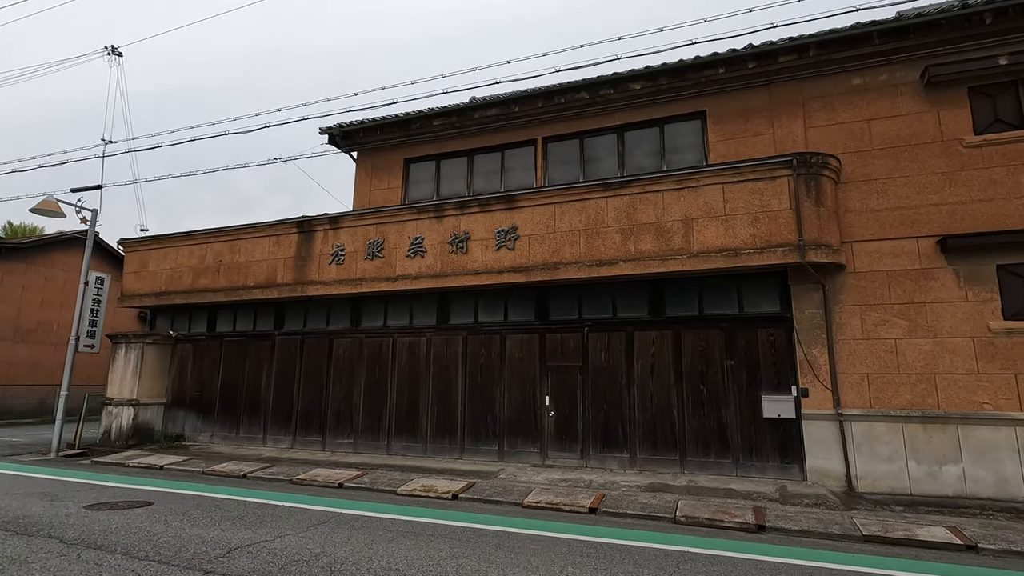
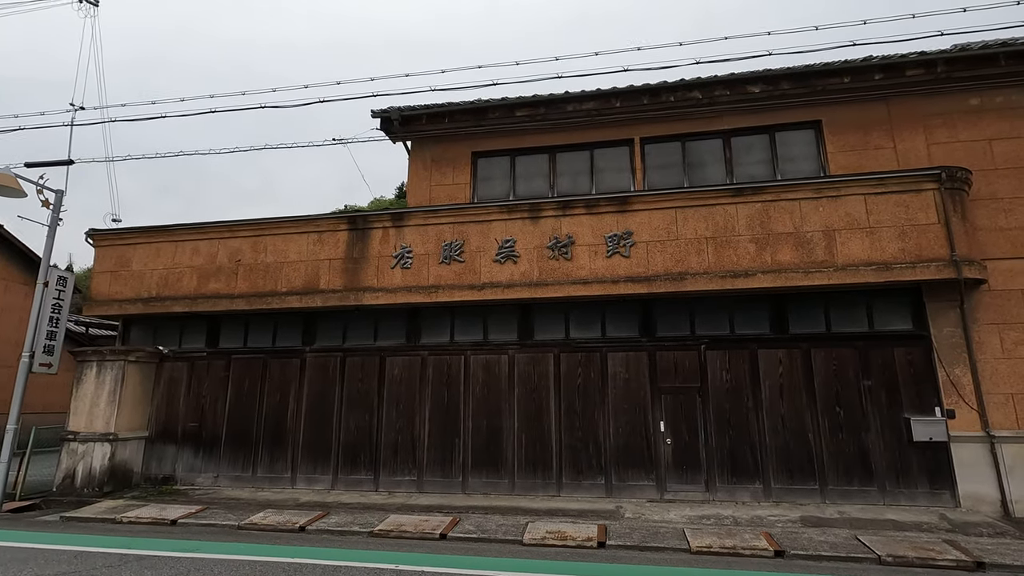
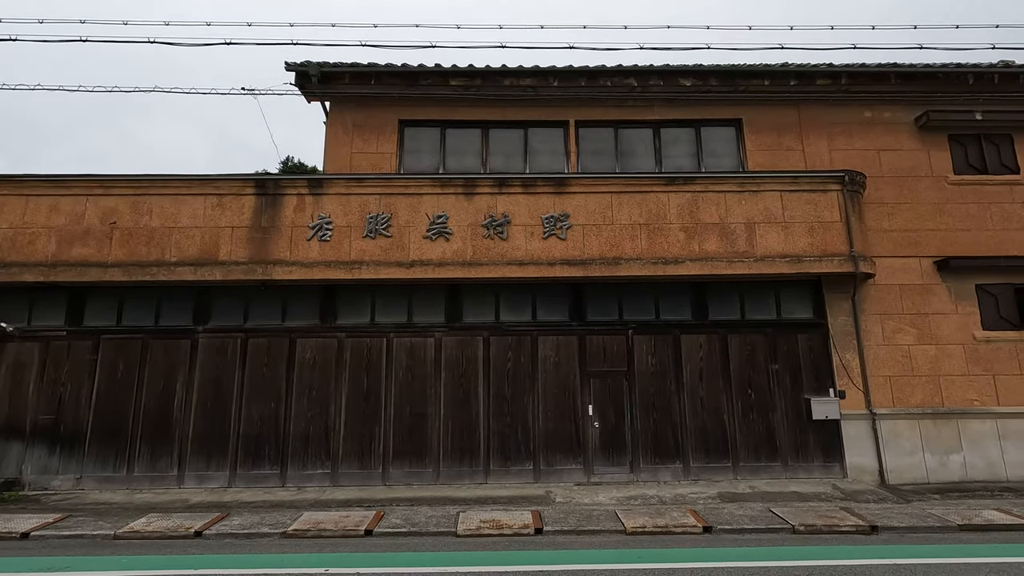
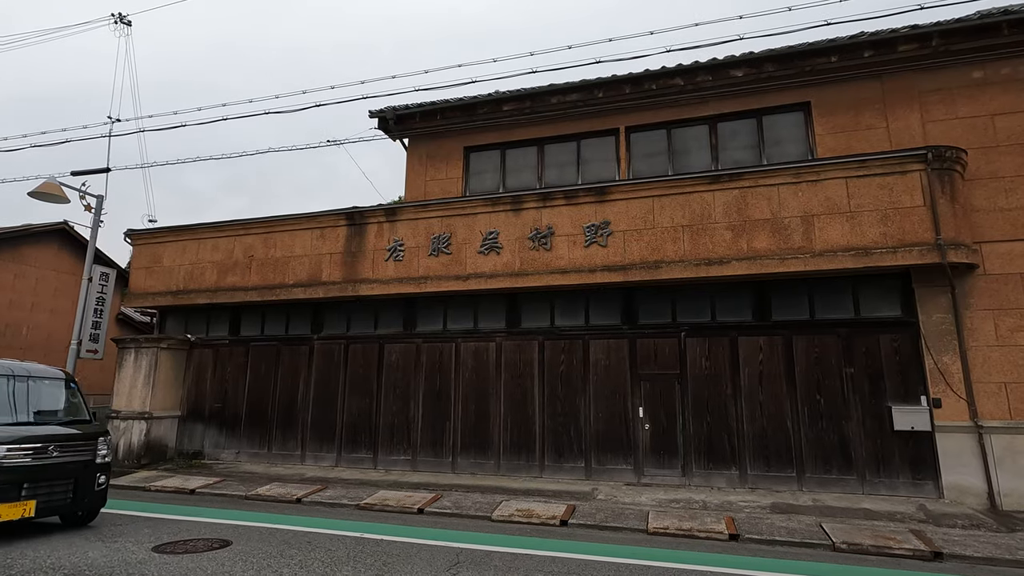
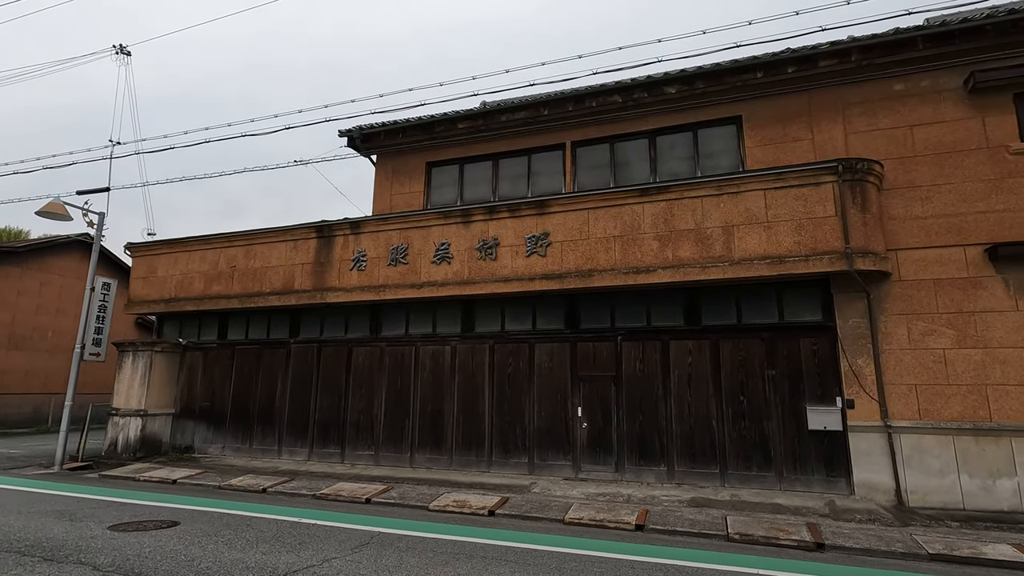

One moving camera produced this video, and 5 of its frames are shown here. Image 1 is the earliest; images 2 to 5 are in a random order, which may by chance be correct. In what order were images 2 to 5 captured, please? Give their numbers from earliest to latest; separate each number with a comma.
5, 4, 2, 3
